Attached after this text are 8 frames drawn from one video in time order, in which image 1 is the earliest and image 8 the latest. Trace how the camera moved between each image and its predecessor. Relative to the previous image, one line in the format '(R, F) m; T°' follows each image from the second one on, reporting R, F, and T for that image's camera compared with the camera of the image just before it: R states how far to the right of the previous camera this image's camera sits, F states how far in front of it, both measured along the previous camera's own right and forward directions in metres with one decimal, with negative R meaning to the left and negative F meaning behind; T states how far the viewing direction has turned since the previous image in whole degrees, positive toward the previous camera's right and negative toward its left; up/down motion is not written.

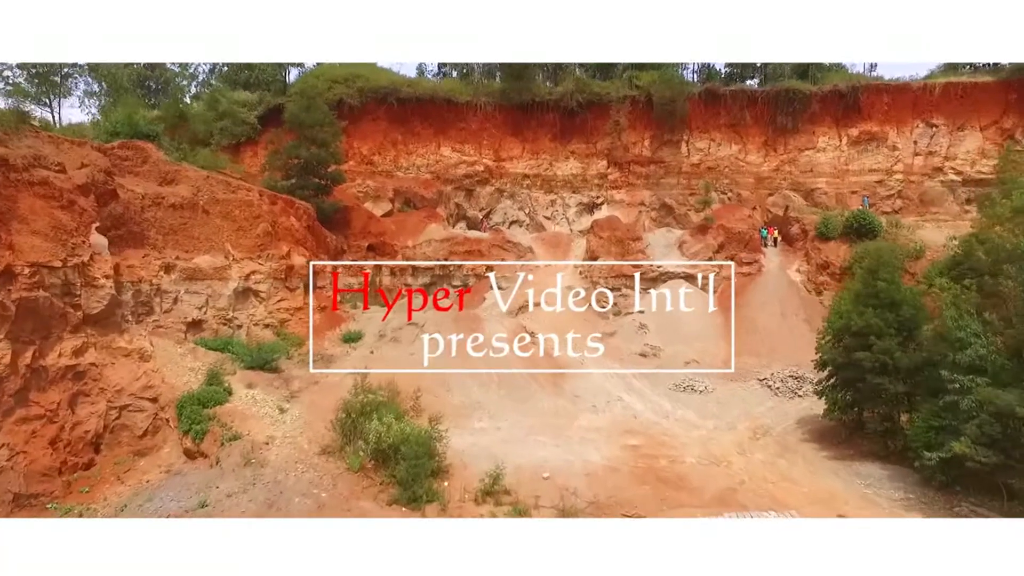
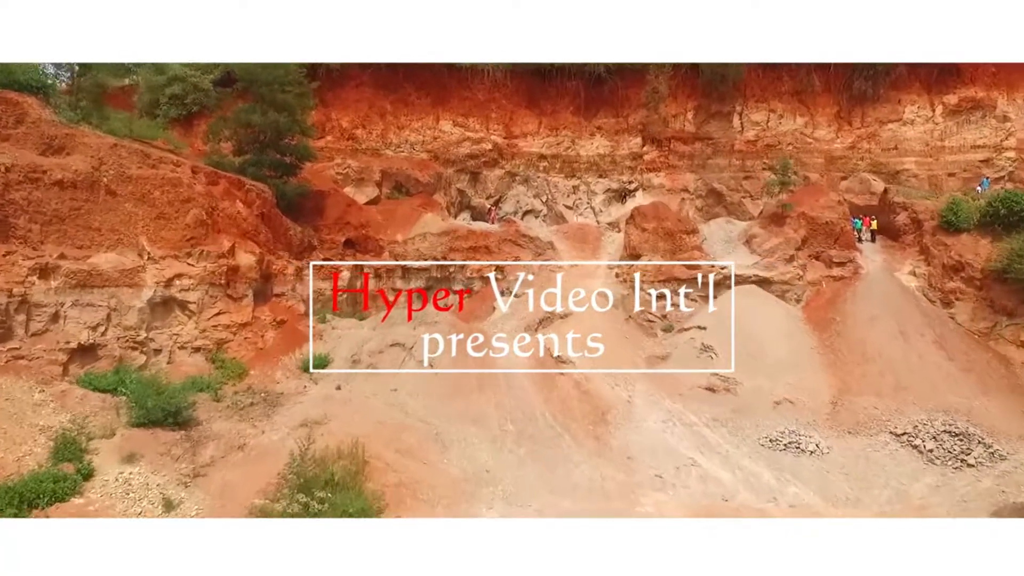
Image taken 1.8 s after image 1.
(-0.2, +3.2) m; 0°
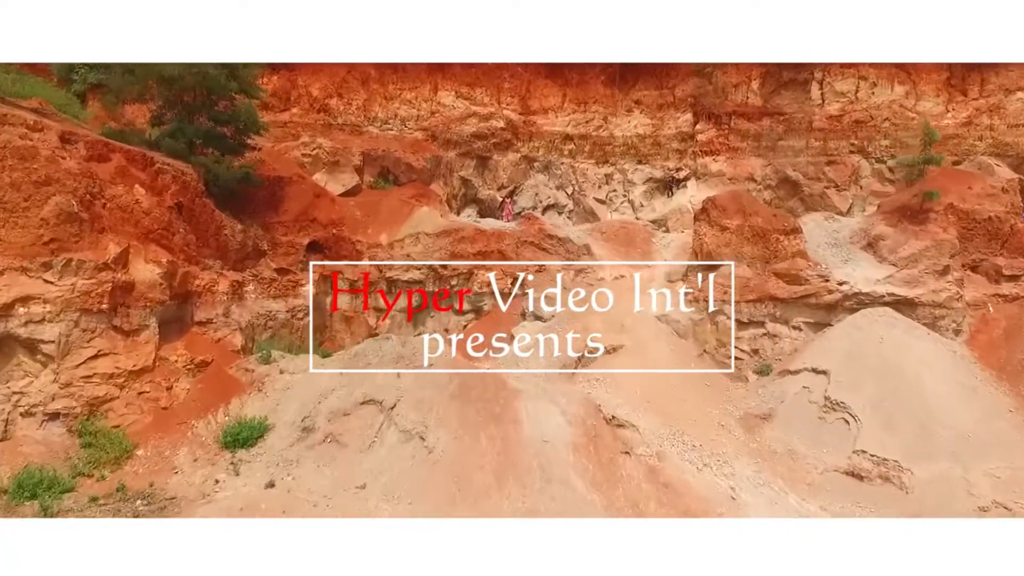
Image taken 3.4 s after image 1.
(-0.3, +3.1) m; 0°
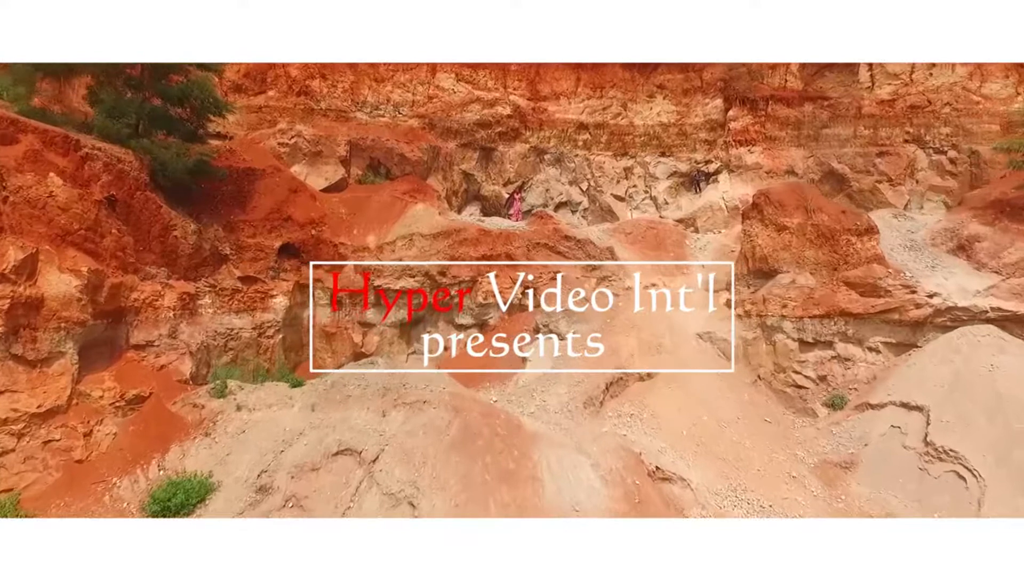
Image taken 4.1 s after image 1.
(-0.1, +1.4) m; 0°
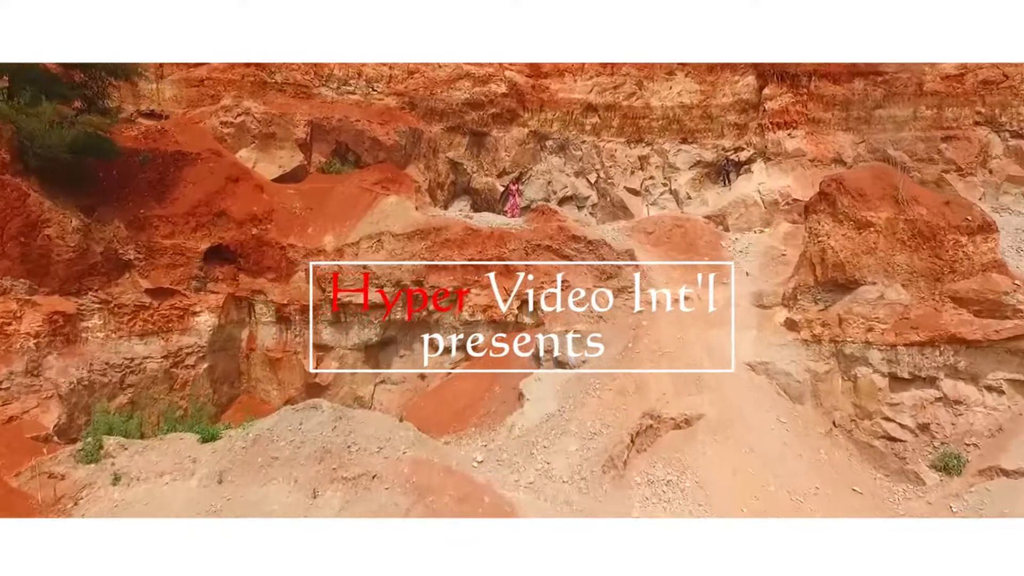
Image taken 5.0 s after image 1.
(+0.1, +1.6) m; 0°
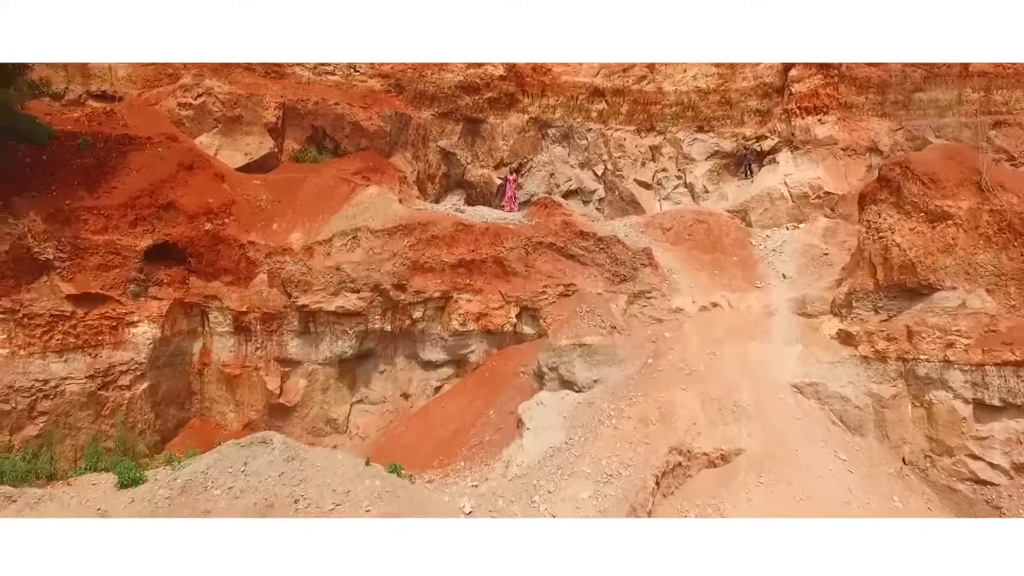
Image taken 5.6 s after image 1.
(0.0, +0.9) m; 0°
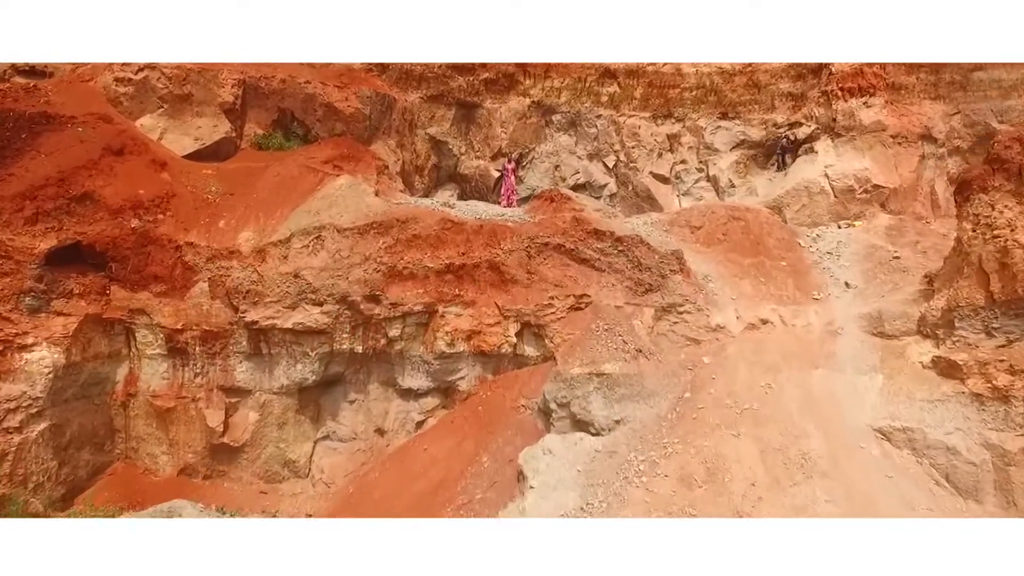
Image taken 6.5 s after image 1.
(0.0, +1.0) m; 0°
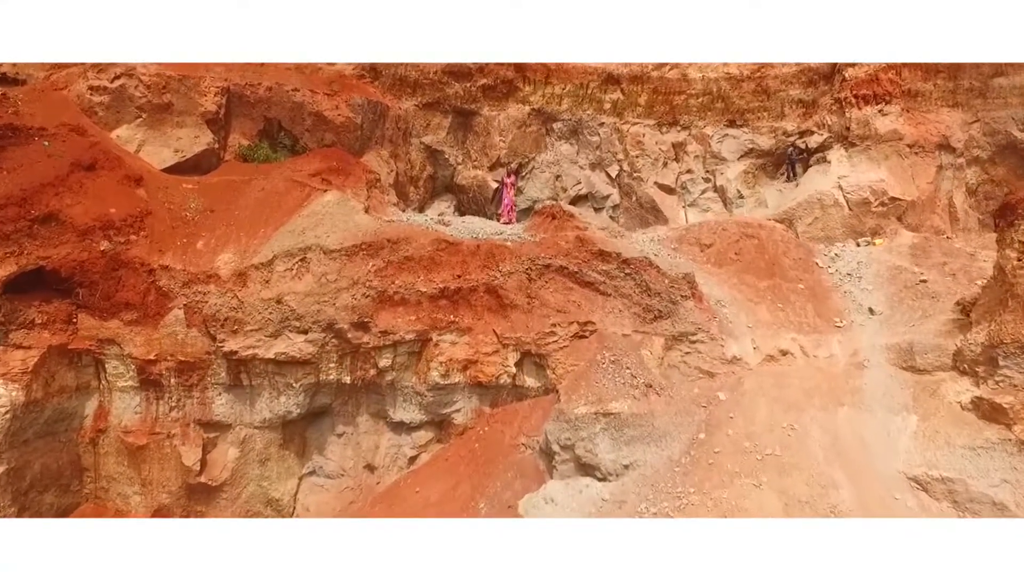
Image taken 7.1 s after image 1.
(0.0, +0.3) m; 0°
